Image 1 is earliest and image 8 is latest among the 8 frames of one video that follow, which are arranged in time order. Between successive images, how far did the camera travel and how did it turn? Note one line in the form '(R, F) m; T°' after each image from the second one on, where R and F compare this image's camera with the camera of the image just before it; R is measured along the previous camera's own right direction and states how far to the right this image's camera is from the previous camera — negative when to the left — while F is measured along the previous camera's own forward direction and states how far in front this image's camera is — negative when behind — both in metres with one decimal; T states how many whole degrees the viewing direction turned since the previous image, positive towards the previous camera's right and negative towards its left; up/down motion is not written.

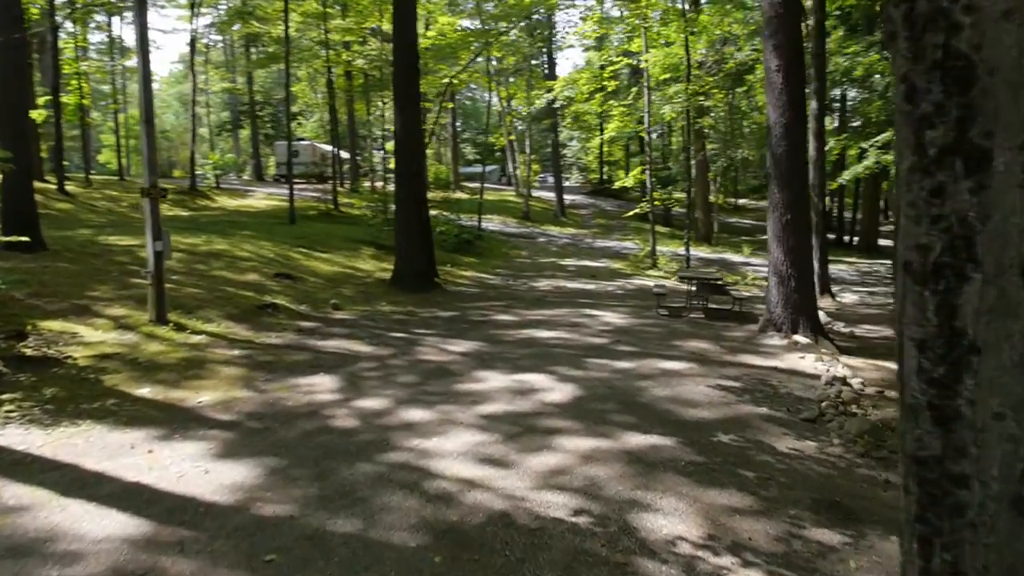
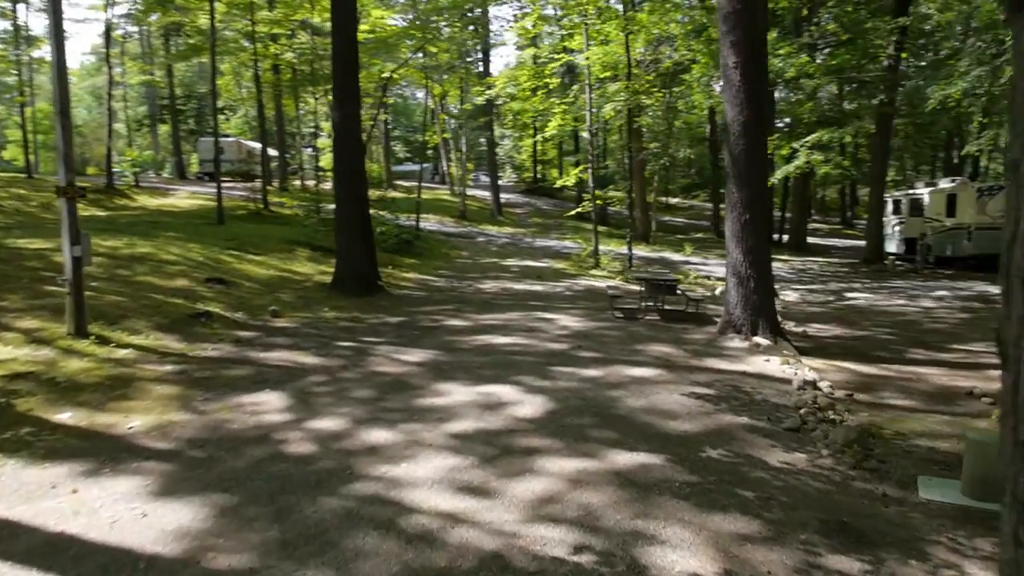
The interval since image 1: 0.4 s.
(-0.3, +0.4) m; +5°
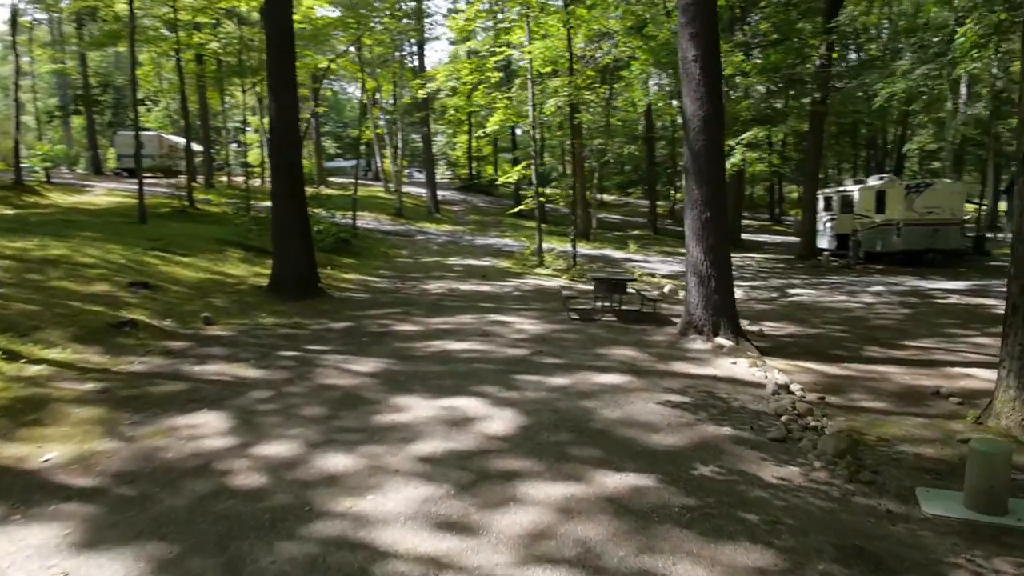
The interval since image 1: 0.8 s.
(-0.2, +0.5) m; +5°
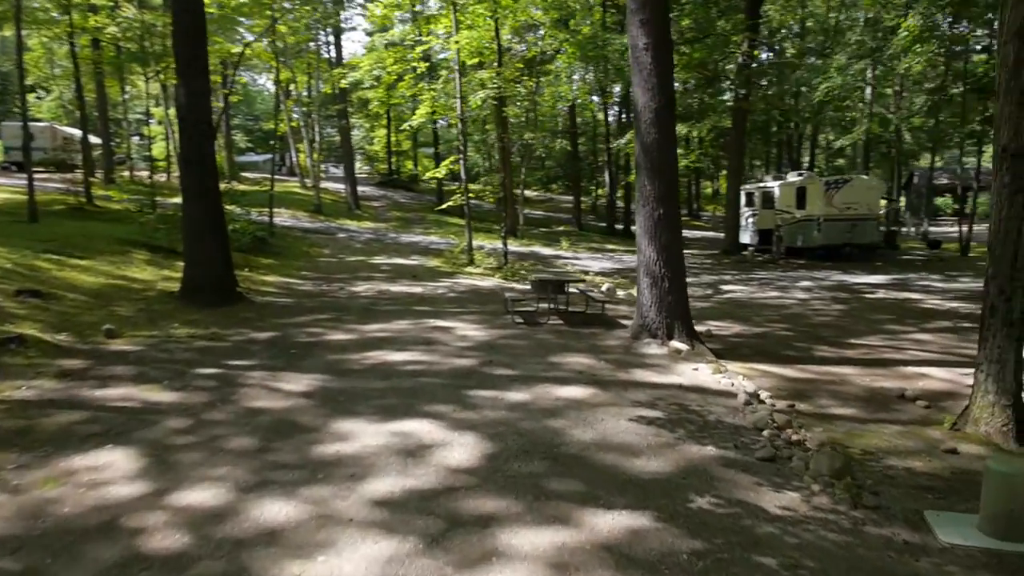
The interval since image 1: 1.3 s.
(-0.3, +0.6) m; +6°
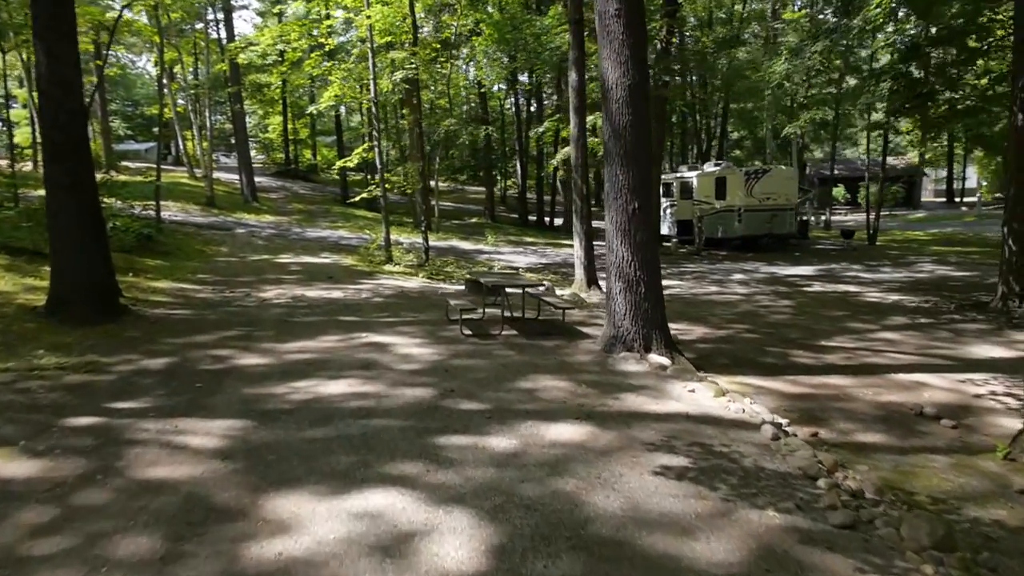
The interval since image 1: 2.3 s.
(-0.5, +1.3) m; +7°
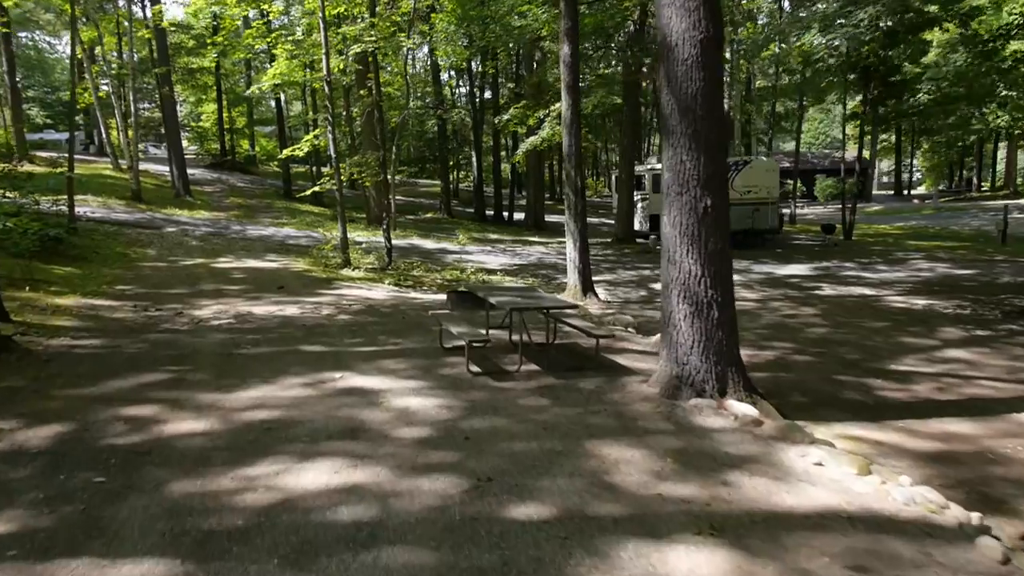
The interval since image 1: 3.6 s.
(-0.6, +1.9) m; +4°
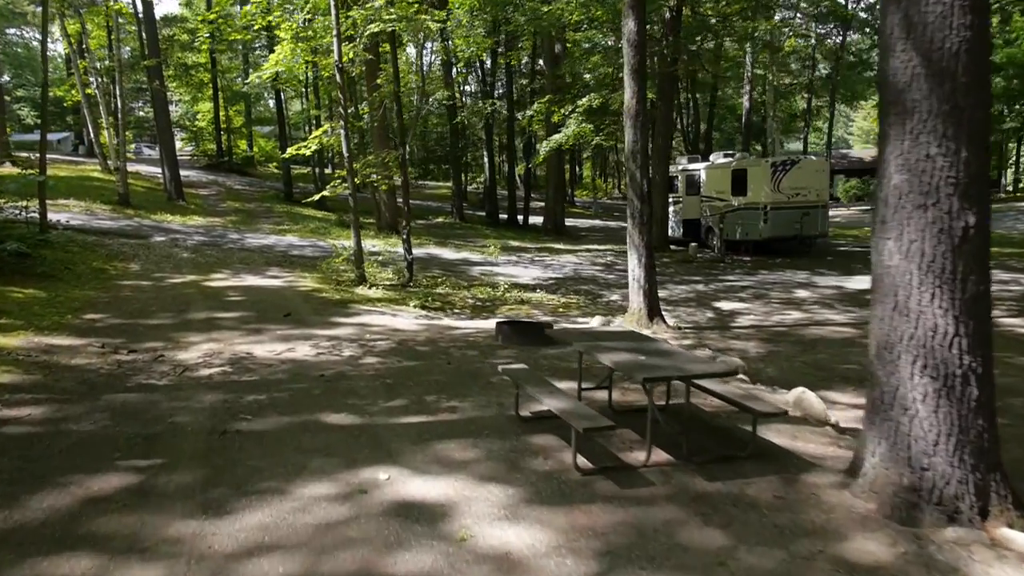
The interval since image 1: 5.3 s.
(-0.7, +1.9) m; 0°
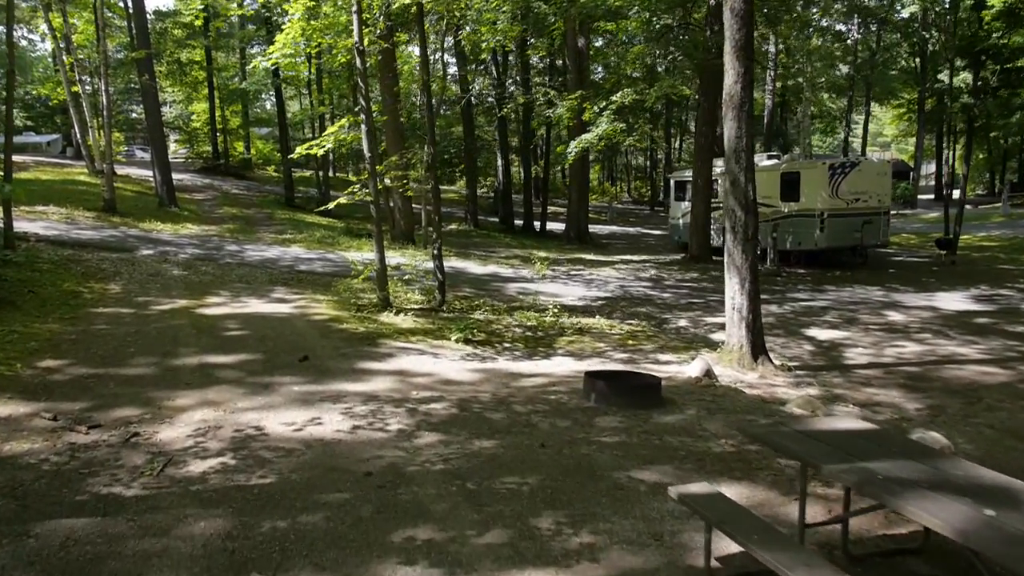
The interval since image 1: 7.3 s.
(-0.7, +1.9) m; 0°
